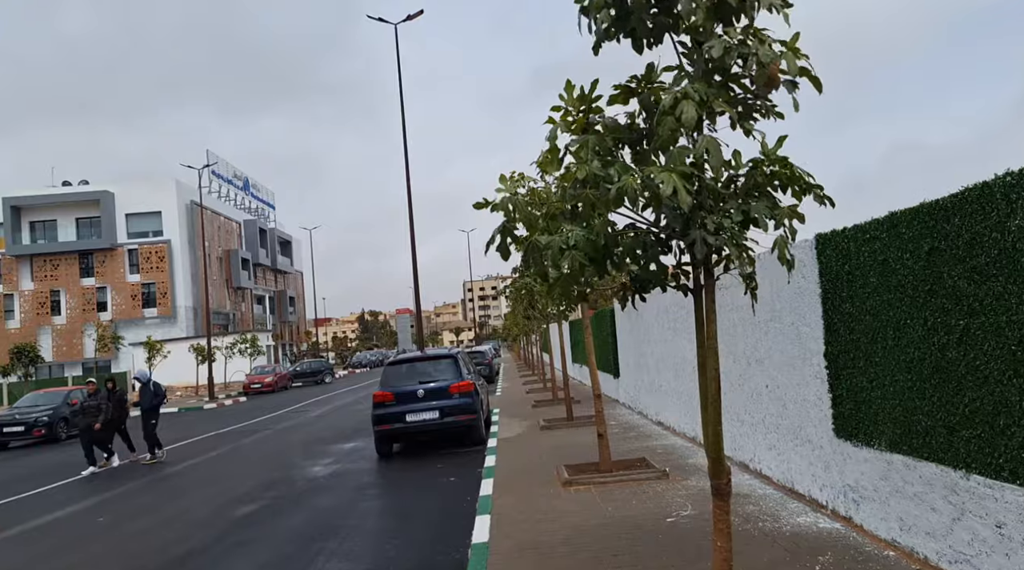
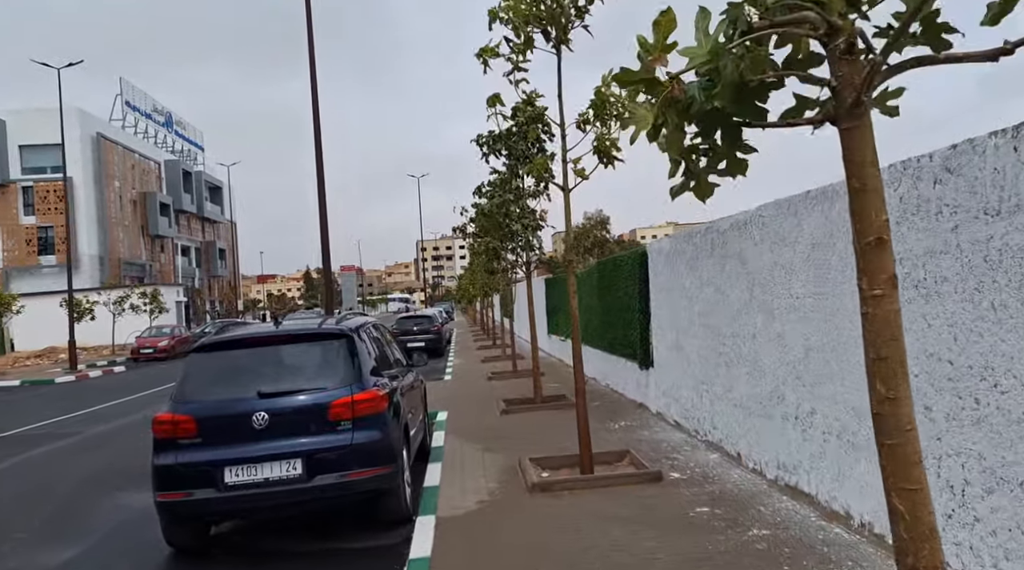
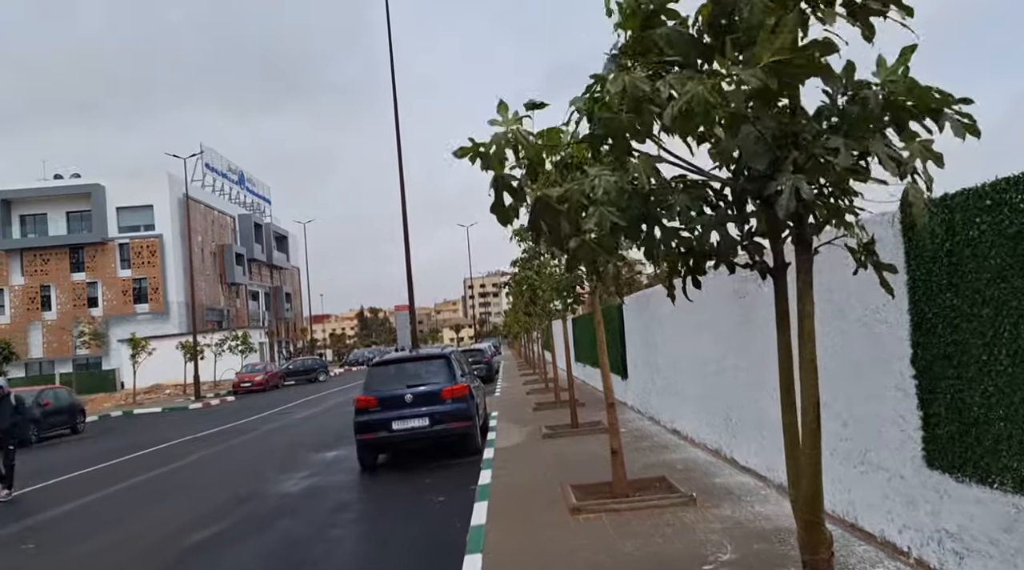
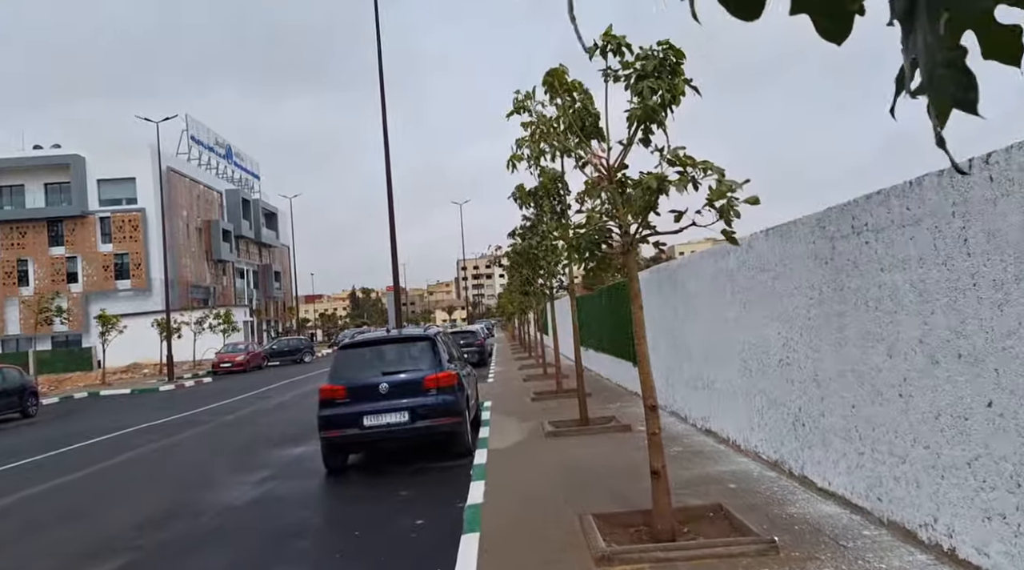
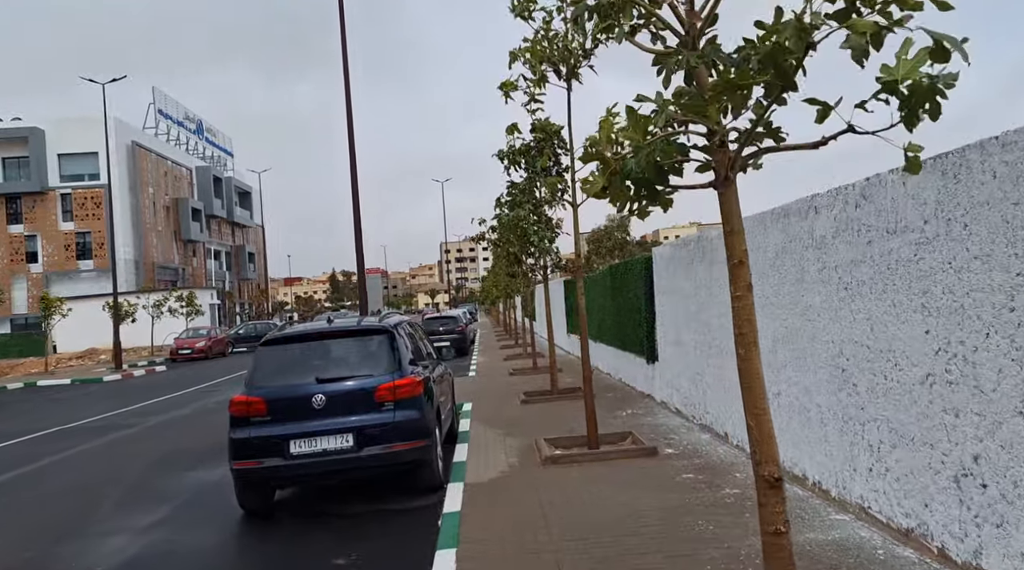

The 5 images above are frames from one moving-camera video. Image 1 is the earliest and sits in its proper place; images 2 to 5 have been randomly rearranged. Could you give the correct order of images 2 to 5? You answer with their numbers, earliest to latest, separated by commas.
3, 4, 5, 2
